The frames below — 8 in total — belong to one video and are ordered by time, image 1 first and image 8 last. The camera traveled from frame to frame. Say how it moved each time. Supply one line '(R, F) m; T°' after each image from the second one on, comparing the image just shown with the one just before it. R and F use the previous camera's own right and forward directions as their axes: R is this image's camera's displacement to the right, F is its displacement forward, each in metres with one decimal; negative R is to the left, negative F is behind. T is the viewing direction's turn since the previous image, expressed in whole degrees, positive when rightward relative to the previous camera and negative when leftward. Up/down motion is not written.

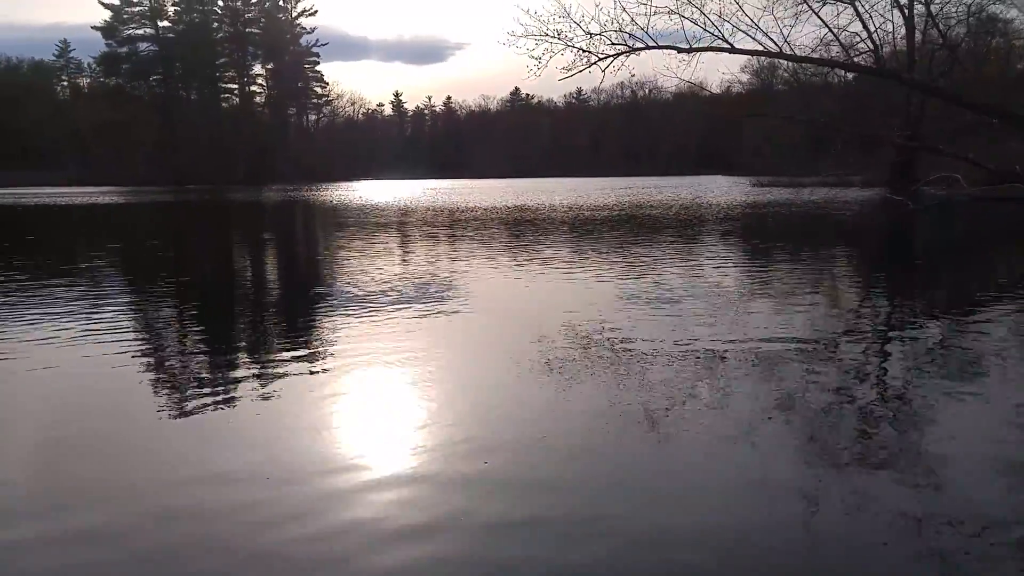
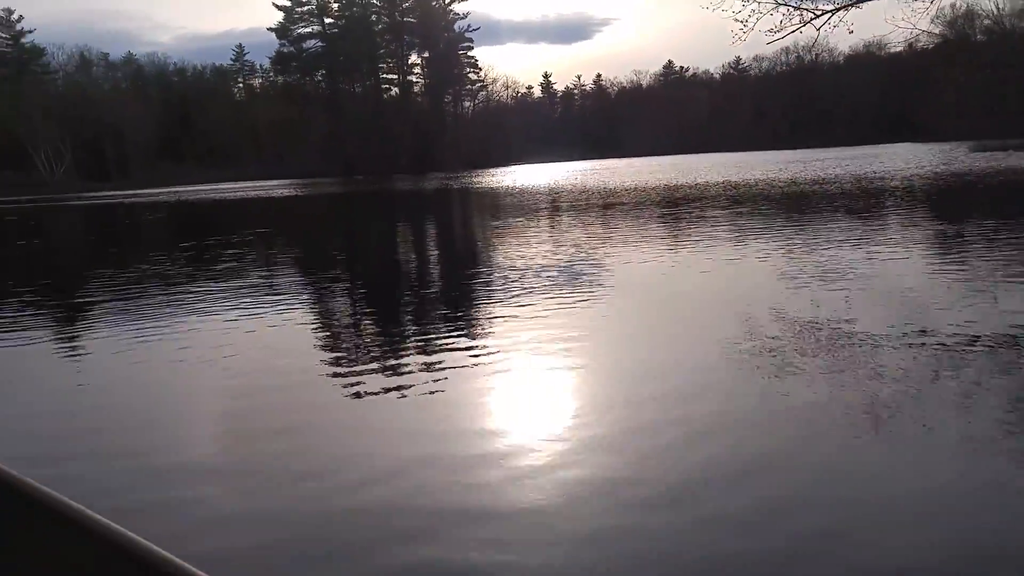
(-0.4, +0.1) m; -11°
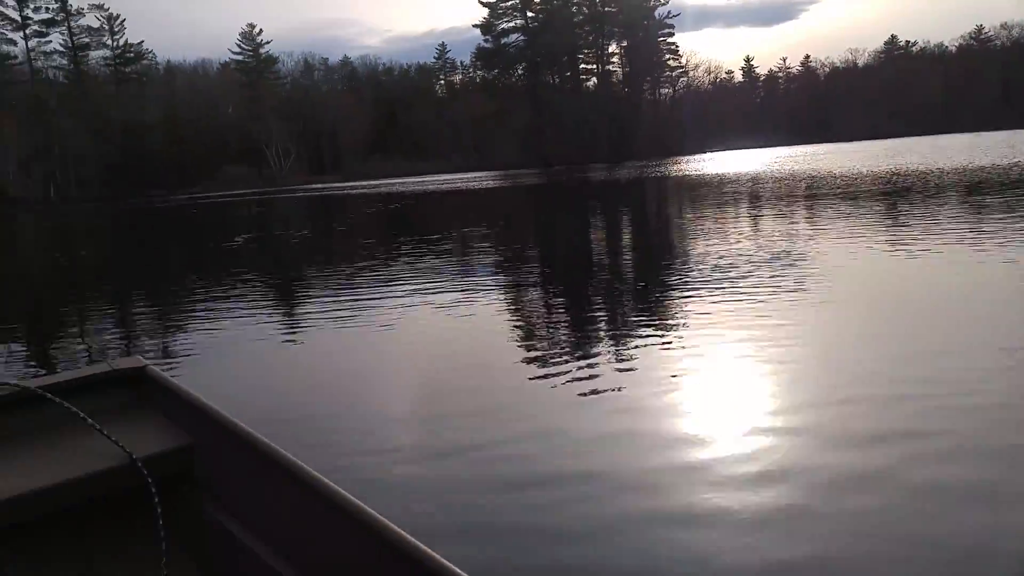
(-0.3, 0.0) m; -14°
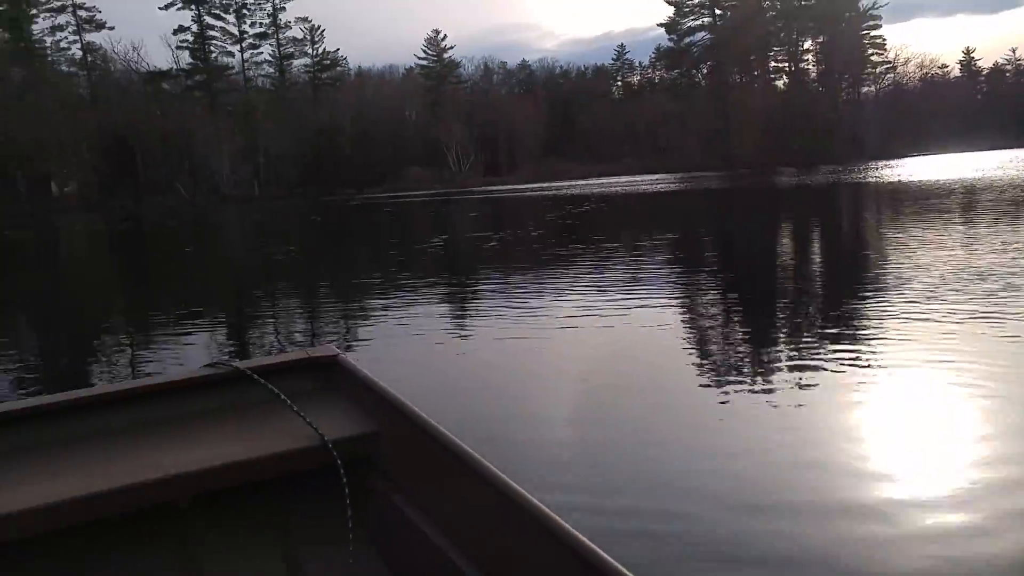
(-0.3, +0.2) m; -12°
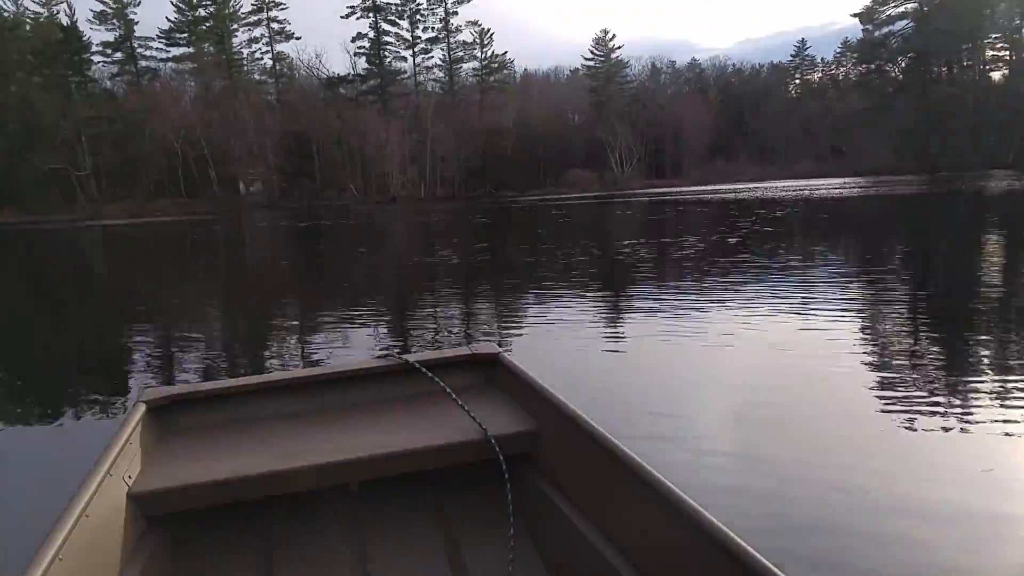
(-0.4, +0.3) m; -11°
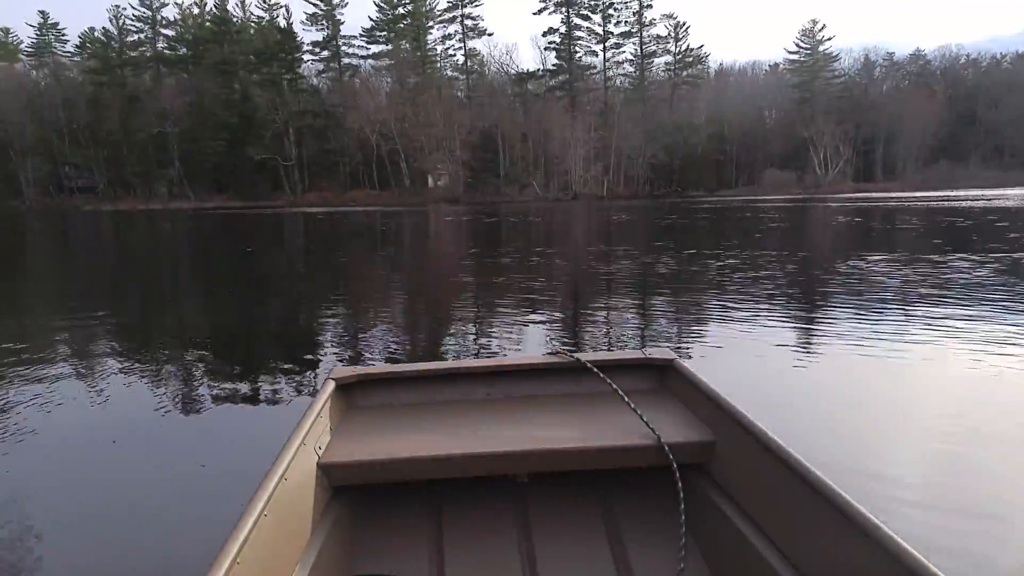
(-0.4, +0.5) m; -13°
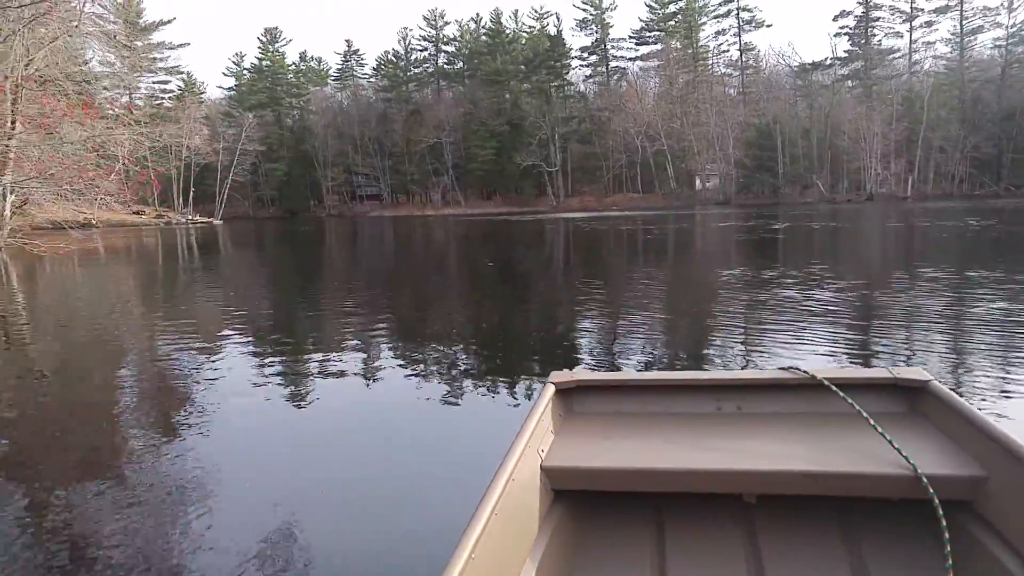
(-0.1, +0.8) m; -20°
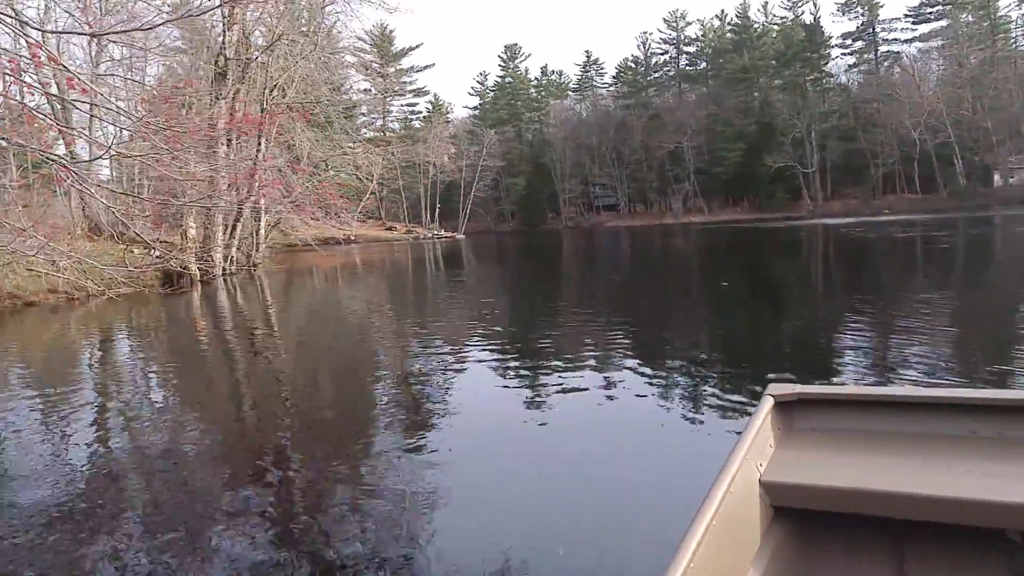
(0.0, +0.6) m; -19°
